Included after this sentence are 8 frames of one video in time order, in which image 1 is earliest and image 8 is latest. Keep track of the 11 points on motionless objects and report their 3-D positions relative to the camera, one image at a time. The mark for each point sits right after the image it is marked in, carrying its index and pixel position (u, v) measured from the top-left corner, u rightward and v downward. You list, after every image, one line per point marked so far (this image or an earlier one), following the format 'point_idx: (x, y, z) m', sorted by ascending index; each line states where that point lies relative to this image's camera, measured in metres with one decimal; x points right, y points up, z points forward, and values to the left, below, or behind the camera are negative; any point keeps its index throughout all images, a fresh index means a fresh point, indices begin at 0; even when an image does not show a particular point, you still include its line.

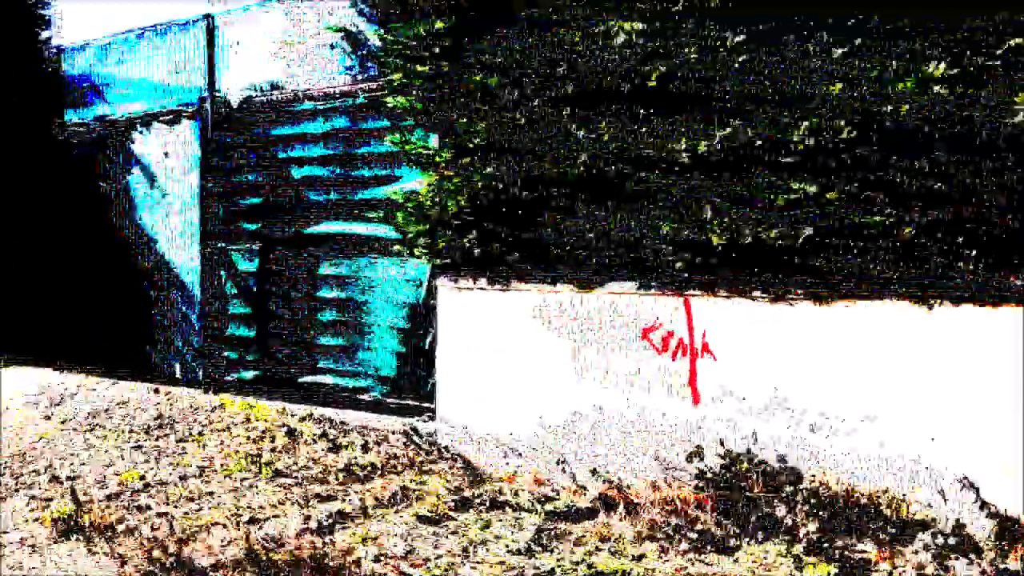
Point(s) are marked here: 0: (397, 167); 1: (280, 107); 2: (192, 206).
0: (-0.8, +0.8, +6.4) m
1: (-1.7, +1.3, +7.0) m
2: (-2.5, +0.7, +7.7) m
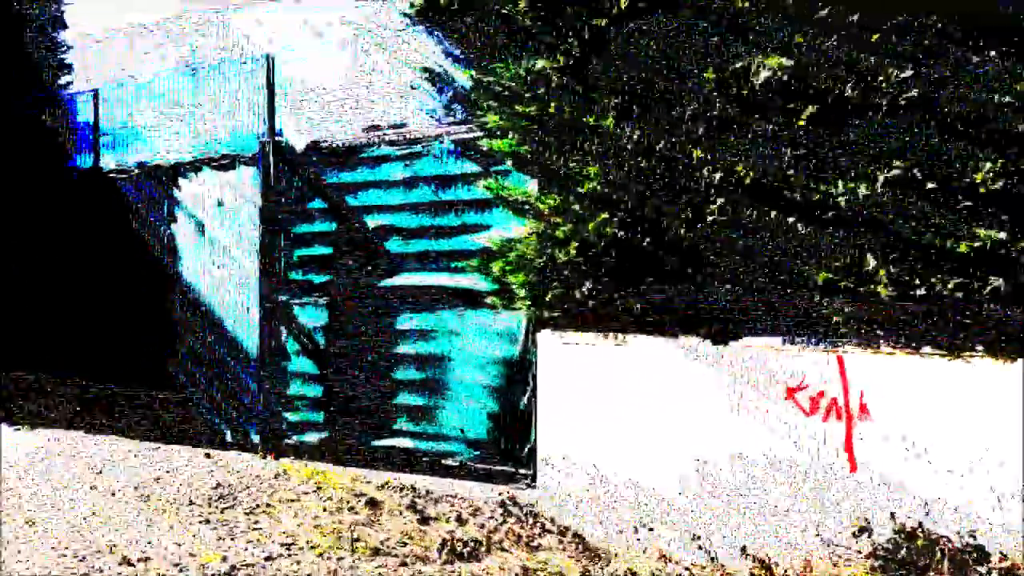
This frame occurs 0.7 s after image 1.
0: (-0.1, +0.5, +5.9) m
1: (-1.1, +1.0, +6.6) m
2: (-1.9, +0.3, +7.2) m
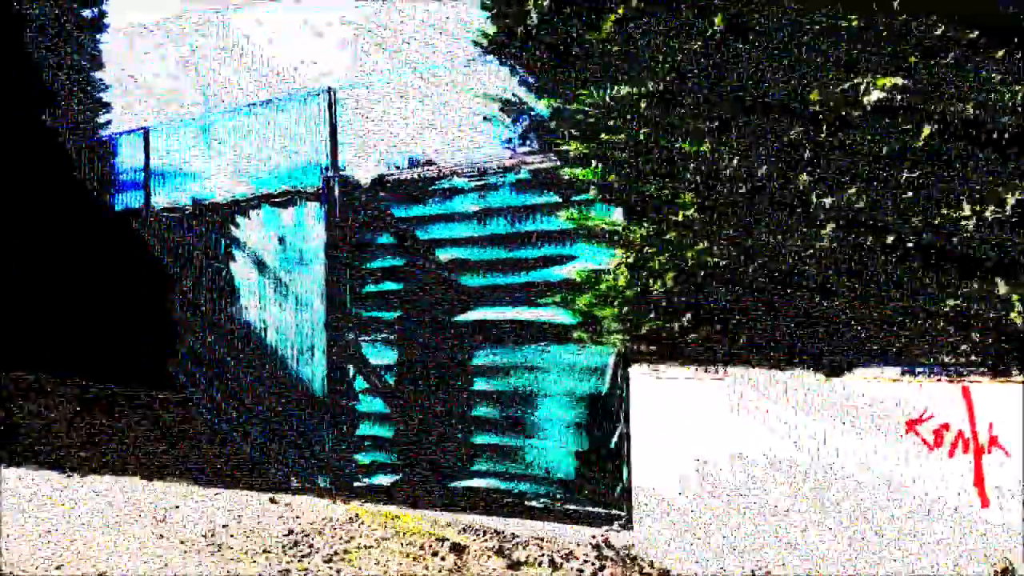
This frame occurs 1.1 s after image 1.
0: (+0.4, +0.3, +5.7) m
1: (-0.6, +0.7, +6.5) m
2: (-1.4, 0.0, +7.0) m
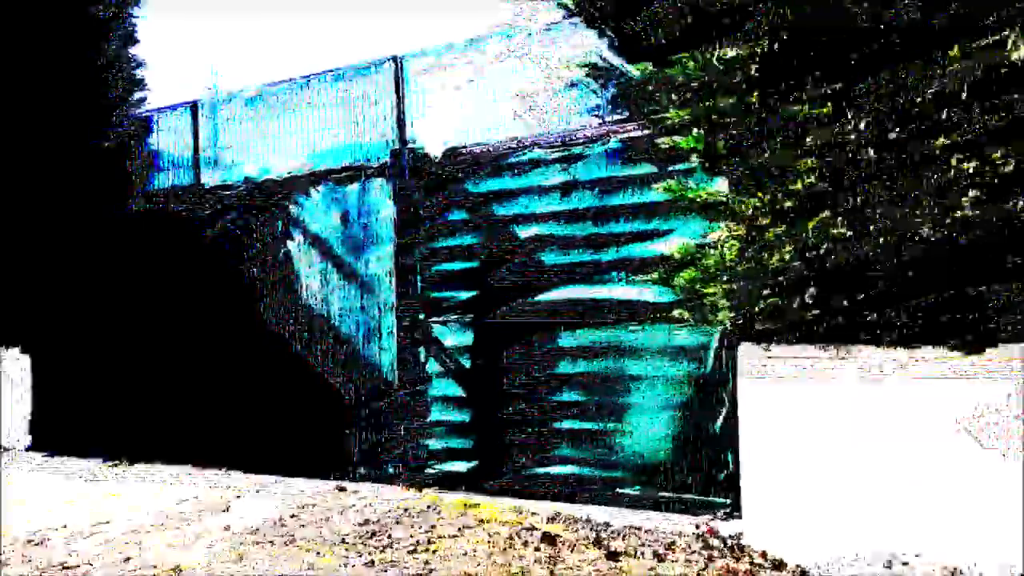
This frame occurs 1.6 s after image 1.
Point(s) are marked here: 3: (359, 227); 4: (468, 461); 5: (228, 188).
0: (+0.9, +0.4, +5.4) m
1: (-0.1, +0.9, +6.1) m
2: (-0.9, +0.1, +6.7) m
3: (-1.1, +0.4, +6.8) m
4: (-0.3, -1.2, +6.3) m
5: (-2.3, +0.8, +7.6) m
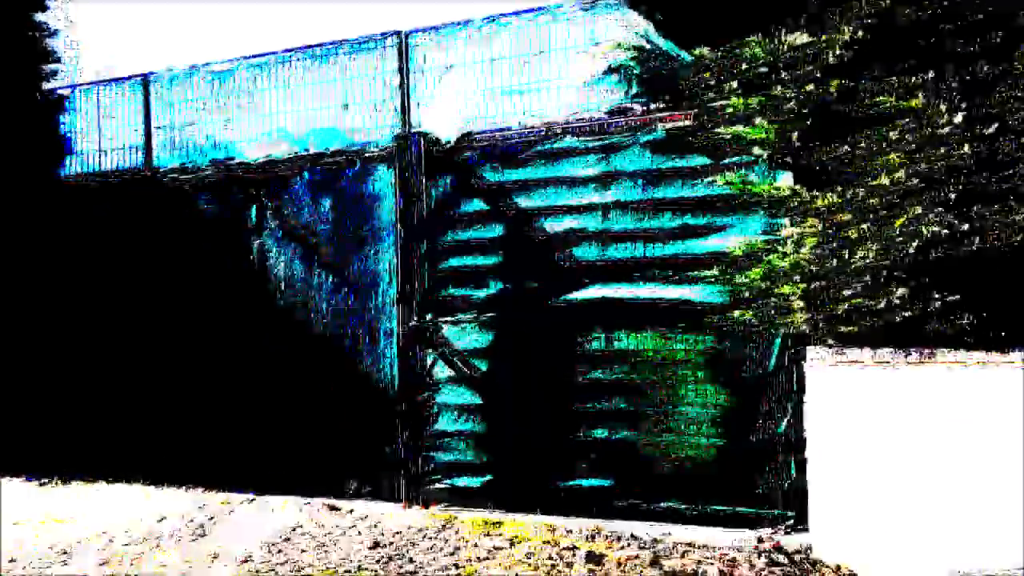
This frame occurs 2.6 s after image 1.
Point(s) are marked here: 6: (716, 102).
0: (+1.1, +0.4, +5.1) m
1: (+0.1, +0.9, +5.7) m
2: (-0.8, +0.1, +6.1) m
3: (-1.0, +0.5, +6.2) m
4: (-0.2, -1.1, +5.8) m
5: (-2.3, +0.8, +6.8) m
6: (+1.1, +1.0, +5.1) m
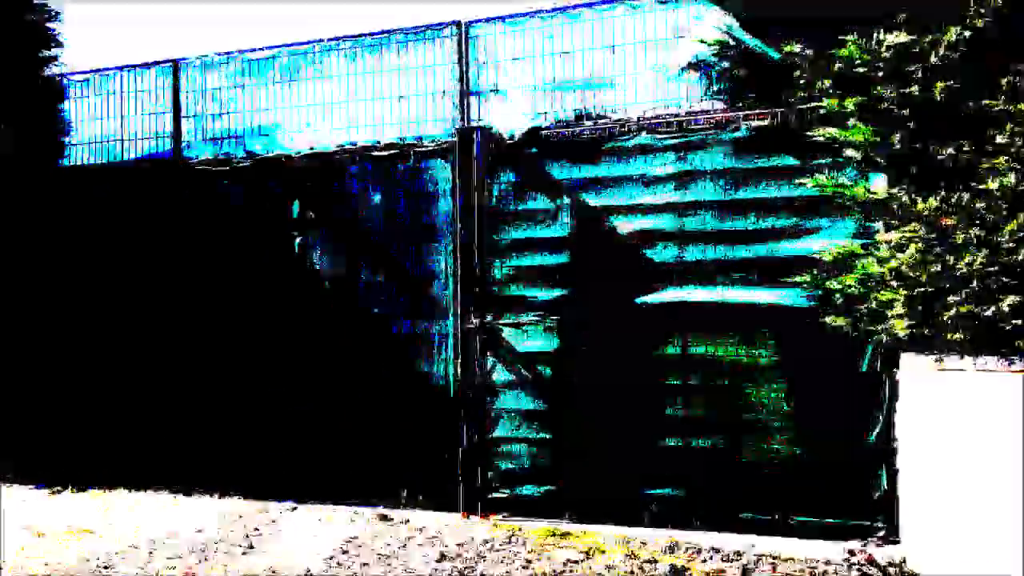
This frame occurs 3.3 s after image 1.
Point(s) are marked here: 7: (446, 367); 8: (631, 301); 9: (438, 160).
0: (+1.6, +0.4, +5.0) m
1: (+0.5, +0.8, +5.5) m
2: (-0.4, +0.1, +5.8) m
3: (-0.6, +0.5, +5.9) m
4: (+0.2, -1.2, +5.6) m
5: (-1.9, +0.8, +6.4) m
6: (+1.5, +1.0, +5.0) m
7: (-0.4, -0.5, +5.9) m
8: (+0.7, -0.1, +5.4) m
9: (-0.5, +0.8, +5.9) m
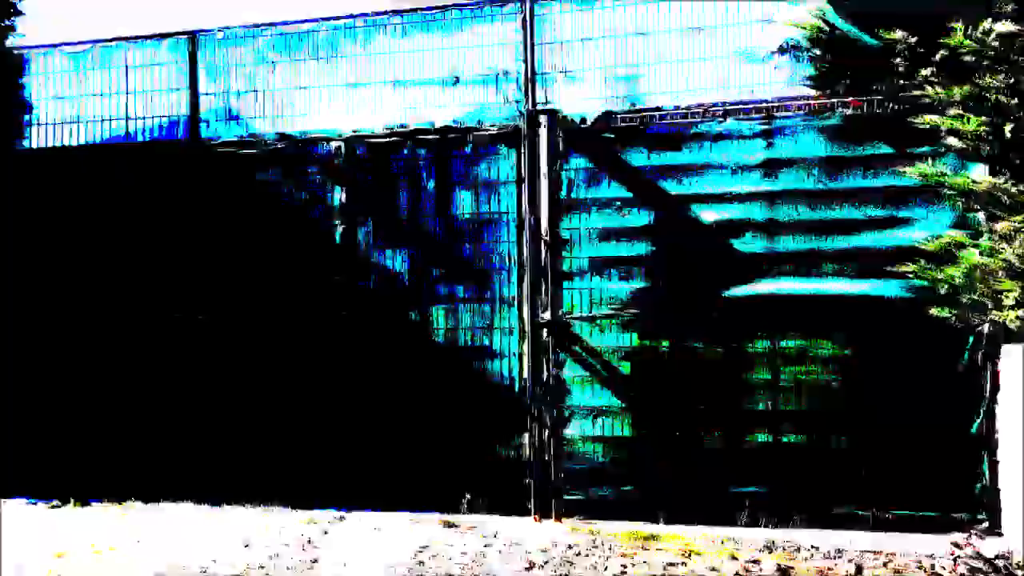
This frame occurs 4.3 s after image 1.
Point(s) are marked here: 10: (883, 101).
0: (+2.1, +0.4, +4.9) m
1: (+0.9, +0.9, +5.2) m
2: (0.0, +0.2, +5.5) m
3: (-0.2, +0.5, +5.6) m
4: (+0.6, -1.1, +5.4) m
5: (-1.6, +0.9, +5.9) m
6: (+2.0, +1.0, +4.9) m
7: (0.0, -0.4, +5.5) m
8: (+1.1, 0.0, +5.2) m
9: (-0.1, +0.8, +5.5) m
10: (+1.9, +1.0, +4.9) m
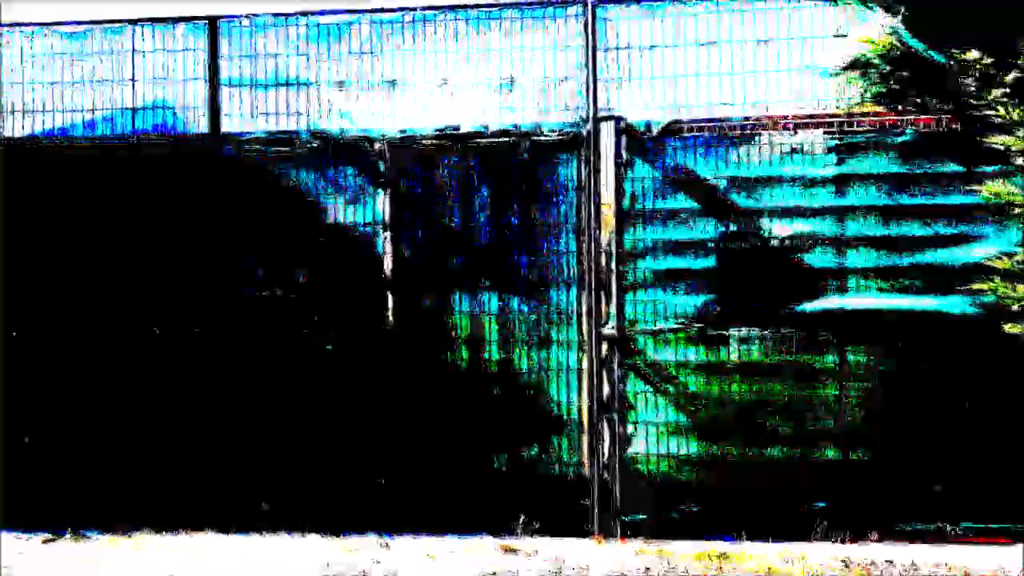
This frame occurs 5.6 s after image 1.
0: (+2.5, +0.3, +5.0) m
1: (+1.3, +0.8, +5.2) m
2: (+0.3, +0.1, +5.3) m
3: (+0.1, +0.4, +5.3) m
4: (+0.9, -1.2, +5.2) m
5: (-1.3, +0.8, +5.5) m
6: (+2.4, +0.9, +5.0) m
7: (+0.3, -0.5, +5.3) m
8: (+1.5, -0.1, +5.1) m
9: (+0.2, +0.8, +5.3) m
10: (+2.3, +0.9, +5.0) m
